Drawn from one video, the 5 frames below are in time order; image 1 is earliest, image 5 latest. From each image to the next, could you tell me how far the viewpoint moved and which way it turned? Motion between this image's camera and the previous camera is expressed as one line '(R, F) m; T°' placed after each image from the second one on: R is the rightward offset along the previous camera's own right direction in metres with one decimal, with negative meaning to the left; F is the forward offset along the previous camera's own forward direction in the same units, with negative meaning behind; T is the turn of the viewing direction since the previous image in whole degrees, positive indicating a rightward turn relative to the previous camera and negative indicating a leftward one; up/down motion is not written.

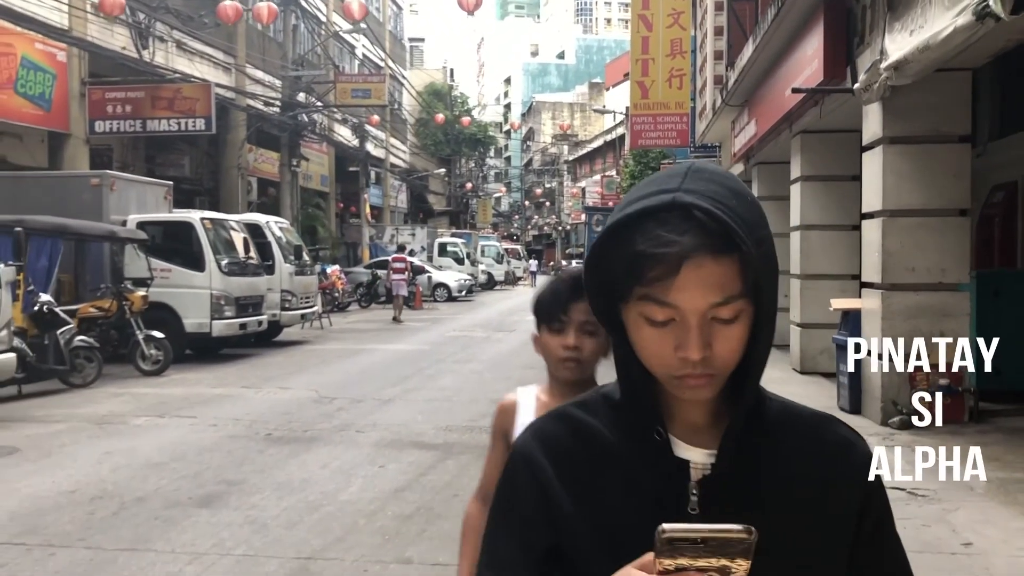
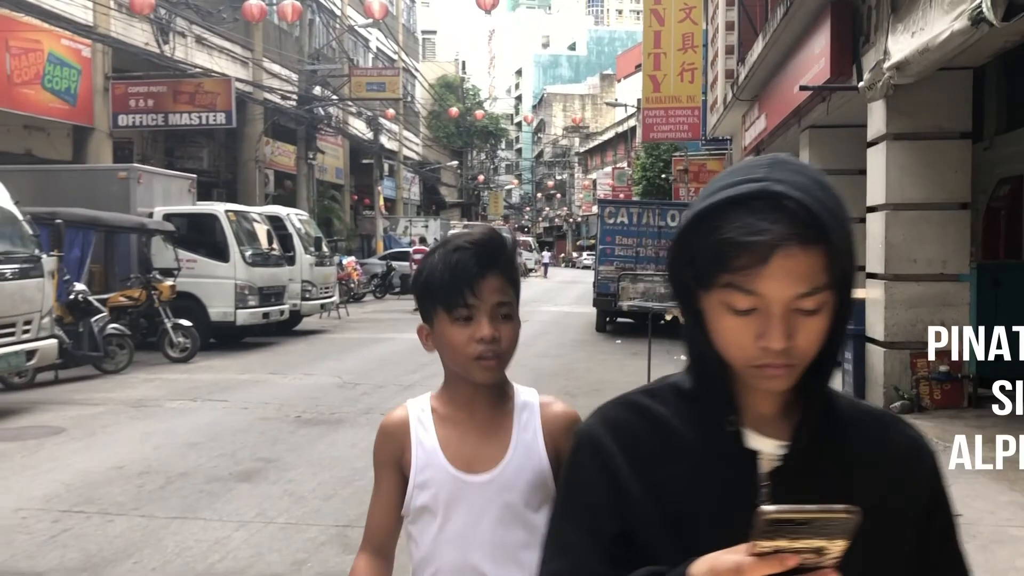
(-0.1, -0.3) m; -1°
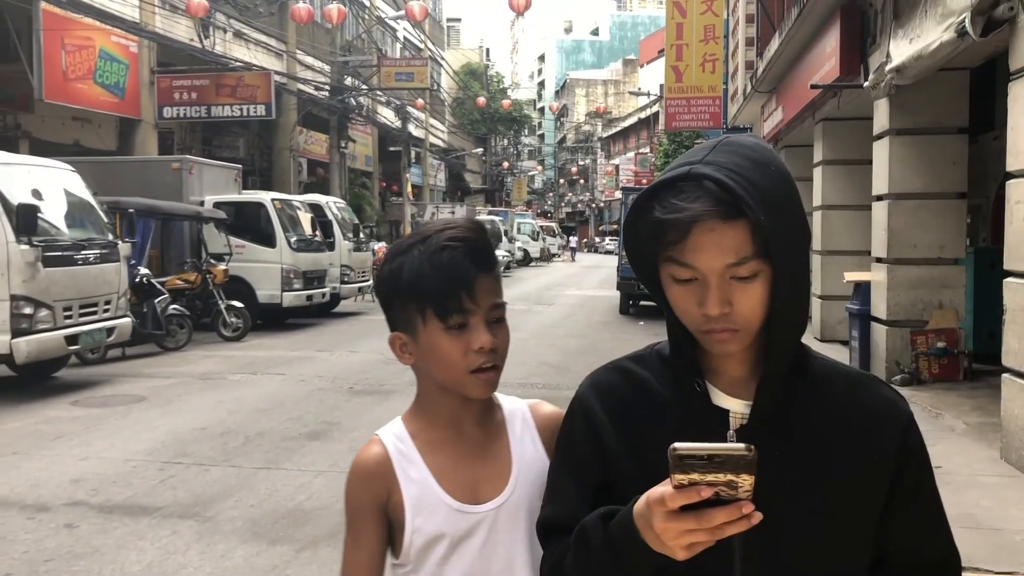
(-0.1, -0.8) m; -1°
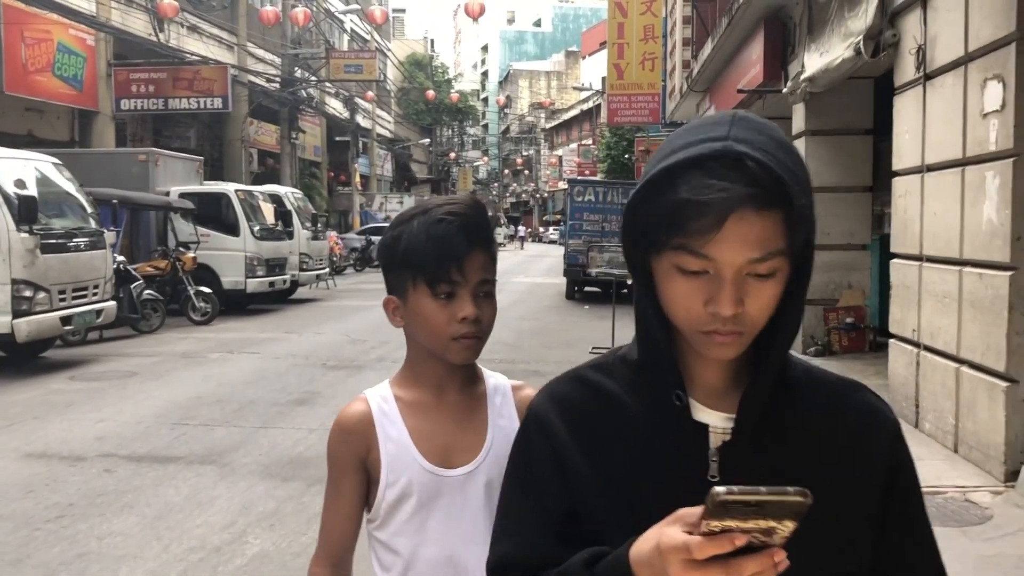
(-0.2, -0.9) m; +4°
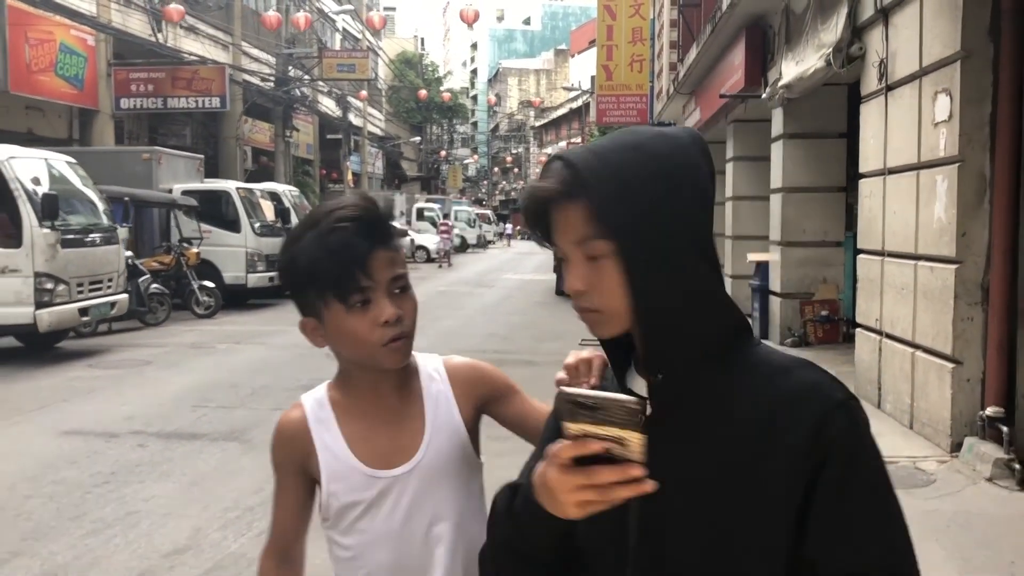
(-0.1, -0.5) m; +1°
